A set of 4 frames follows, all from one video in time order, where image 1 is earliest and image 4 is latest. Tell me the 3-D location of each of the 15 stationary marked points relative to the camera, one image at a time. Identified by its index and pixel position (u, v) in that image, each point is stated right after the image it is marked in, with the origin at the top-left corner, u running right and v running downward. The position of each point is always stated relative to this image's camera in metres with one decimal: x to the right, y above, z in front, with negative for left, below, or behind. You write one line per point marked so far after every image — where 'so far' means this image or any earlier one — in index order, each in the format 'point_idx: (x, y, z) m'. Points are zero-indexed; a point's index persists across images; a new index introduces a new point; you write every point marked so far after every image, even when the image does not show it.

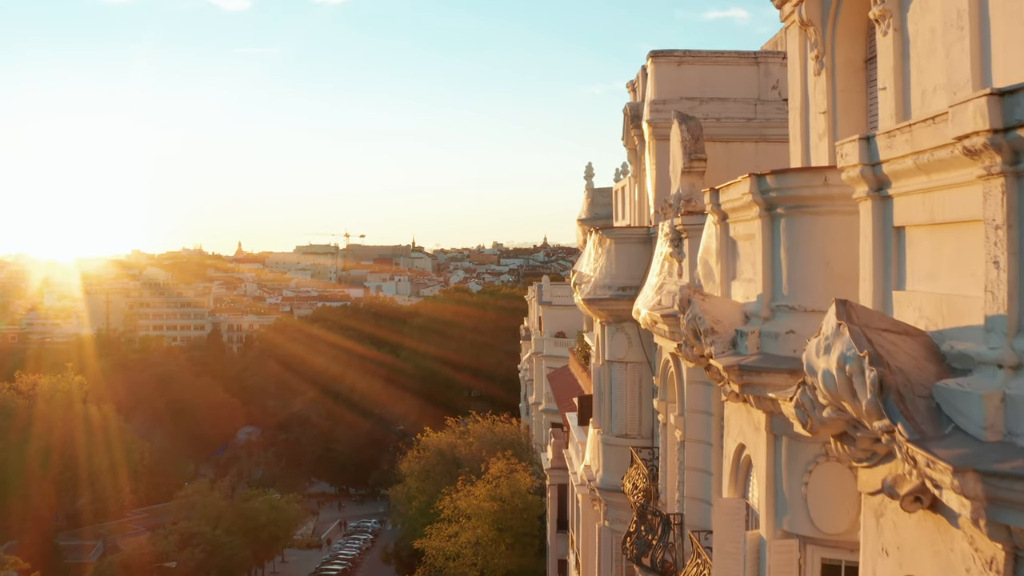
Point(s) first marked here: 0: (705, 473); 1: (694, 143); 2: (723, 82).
0: (+1.8, -1.8, +9.2) m
1: (+1.8, +1.4, +9.5) m
2: (+2.8, +2.7, +12.7) m
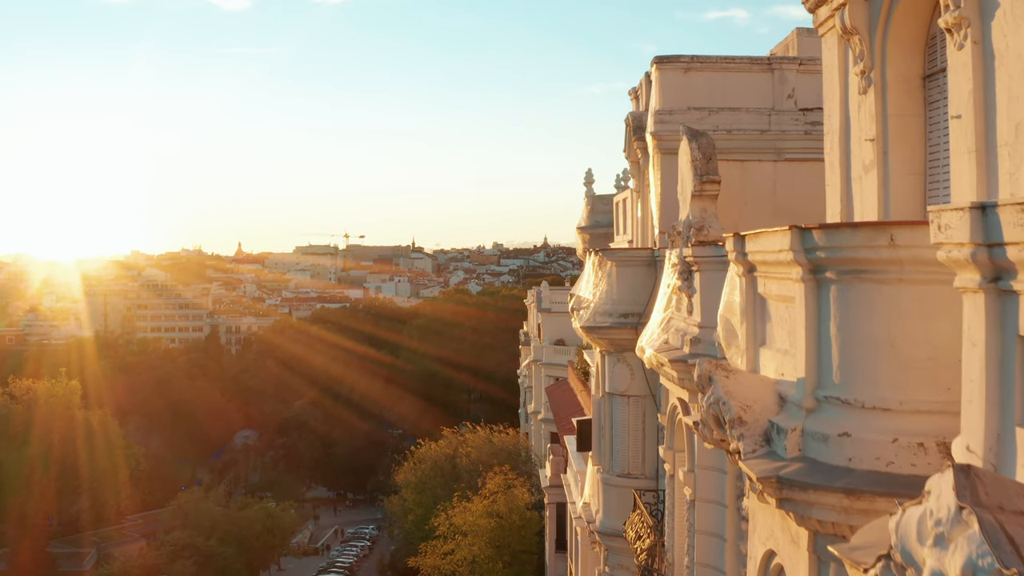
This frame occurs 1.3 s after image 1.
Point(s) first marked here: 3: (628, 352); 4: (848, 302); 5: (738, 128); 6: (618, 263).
0: (+1.7, -2.1, +8.1) m
1: (+1.7, +1.1, +8.4) m
2: (+2.7, +2.4, +11.7) m
3: (+1.4, -0.8, +12.0) m
4: (+1.3, -0.1, +3.8) m
5: (+2.7, +1.9, +11.5) m
6: (+1.3, +0.3, +12.0) m
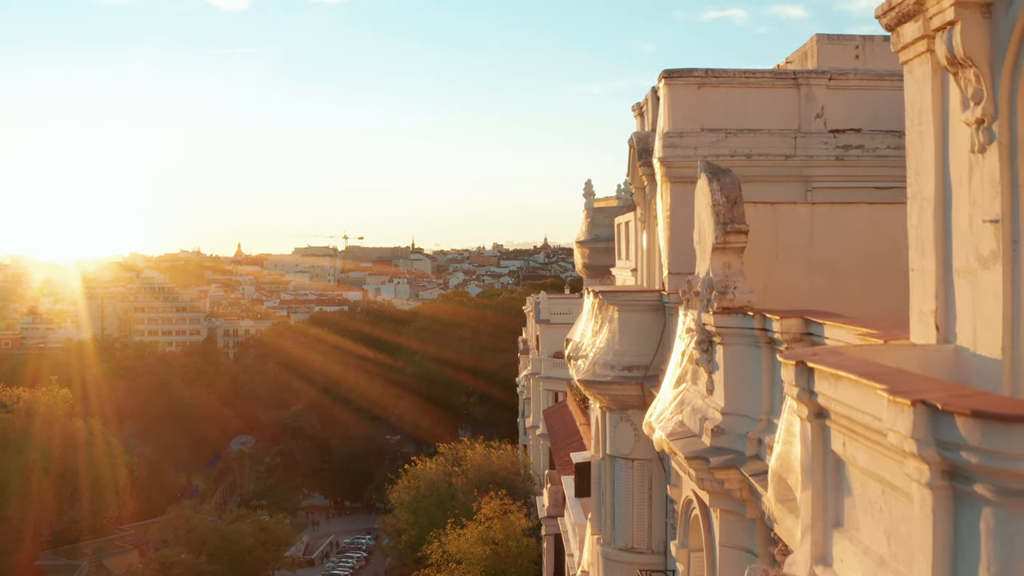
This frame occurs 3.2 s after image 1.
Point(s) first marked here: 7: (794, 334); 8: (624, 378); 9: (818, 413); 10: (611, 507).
0: (+1.6, -2.6, +6.5) m
1: (+1.5, +0.6, +6.8) m
2: (+2.5, +1.9, +10.1) m
3: (+1.3, -1.3, +10.5) m
4: (+1.2, -0.6, +2.2) m
5: (+2.5, +1.4, +9.9) m
6: (+1.2, -0.2, +10.4) m
7: (+1.7, -0.3, +5.9) m
8: (+1.2, -1.0, +10.4) m
9: (+1.0, -0.4, +3.3) m
10: (+1.1, -2.5, +10.9) m
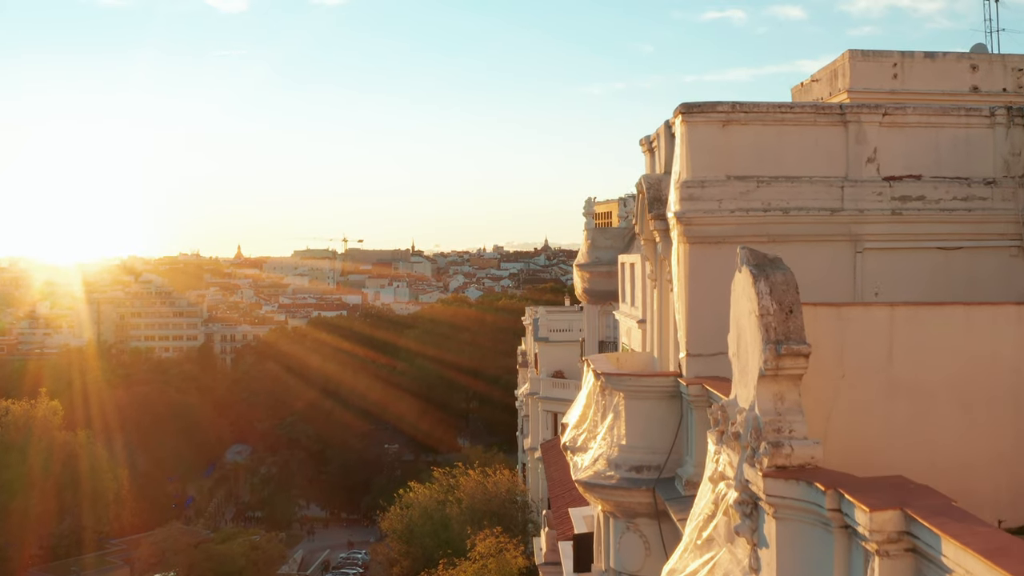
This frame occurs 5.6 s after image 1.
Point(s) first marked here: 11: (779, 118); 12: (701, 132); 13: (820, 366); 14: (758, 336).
0: (+1.4, -3.3, +4.6) m
1: (+1.4, -0.2, +4.9) m
2: (+2.4, +1.1, +8.2) m
3: (+1.2, -2.1, +8.6) m
4: (+1.0, -1.3, +0.3) m
5: (+2.4, +0.7, +8.0) m
6: (+1.0, -0.9, +8.5) m
7: (+1.6, -1.0, +4.0) m
8: (+1.1, -1.7, +8.4) m
9: (+0.9, -1.2, +1.4) m
10: (+1.0, -3.2, +9.0) m
11: (+2.3, +1.4, +8.1) m
12: (+1.6, +1.3, +8.1) m
13: (+1.7, -0.4, +5.3) m
14: (+1.3, -0.2, +5.0) m
